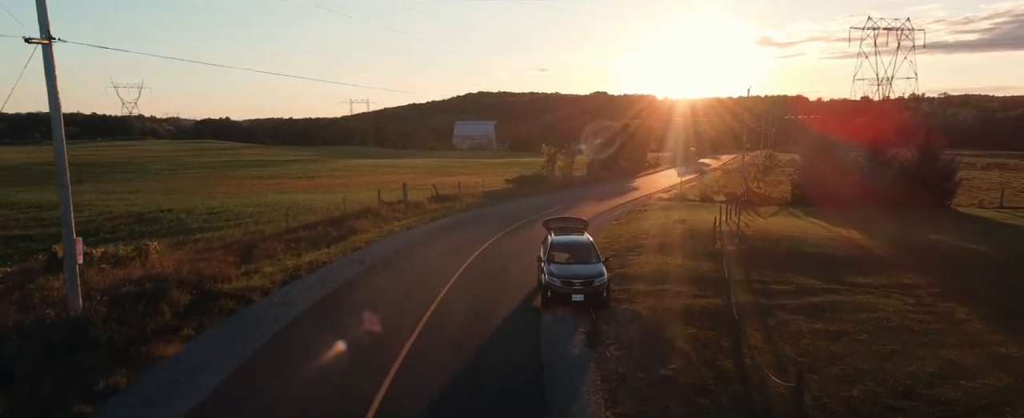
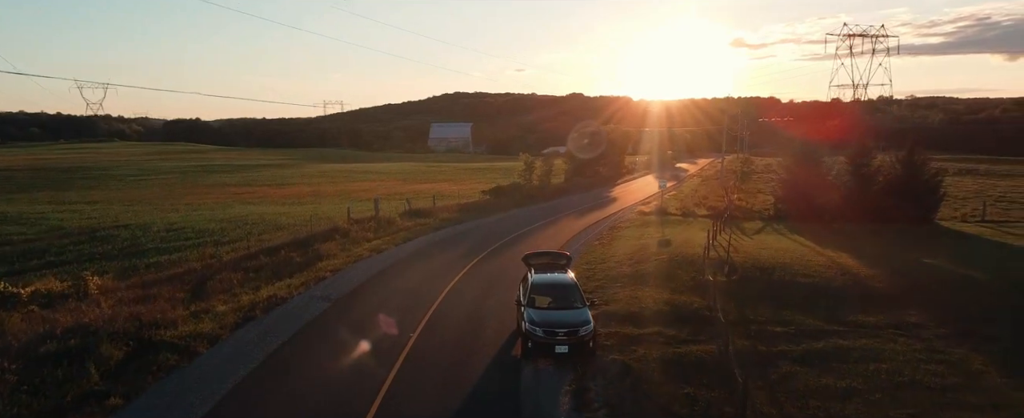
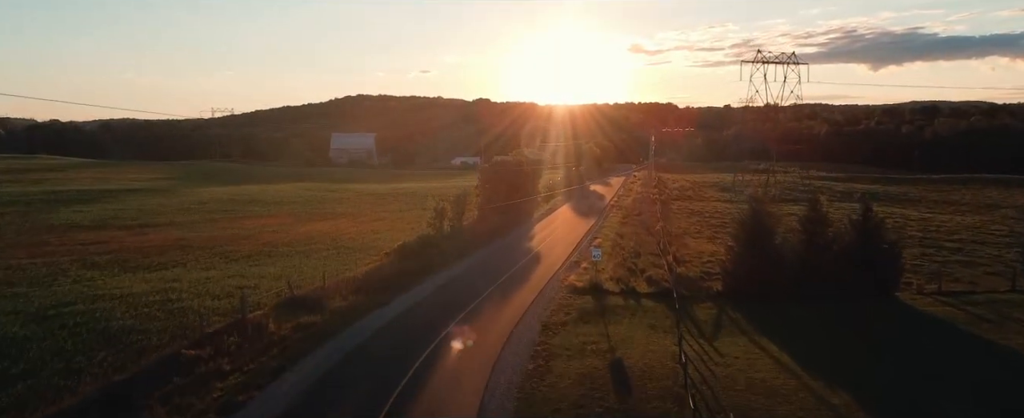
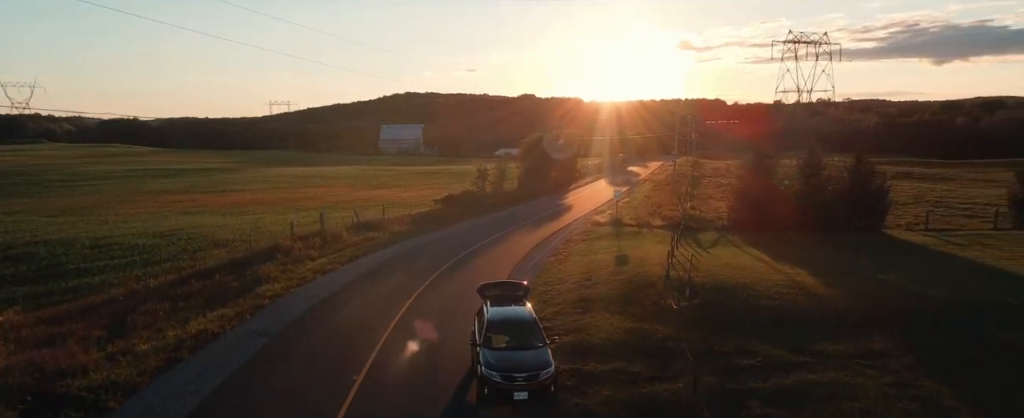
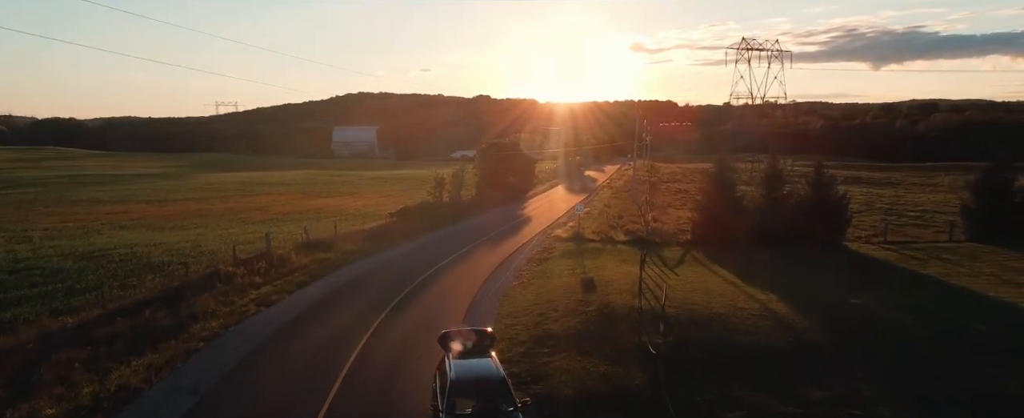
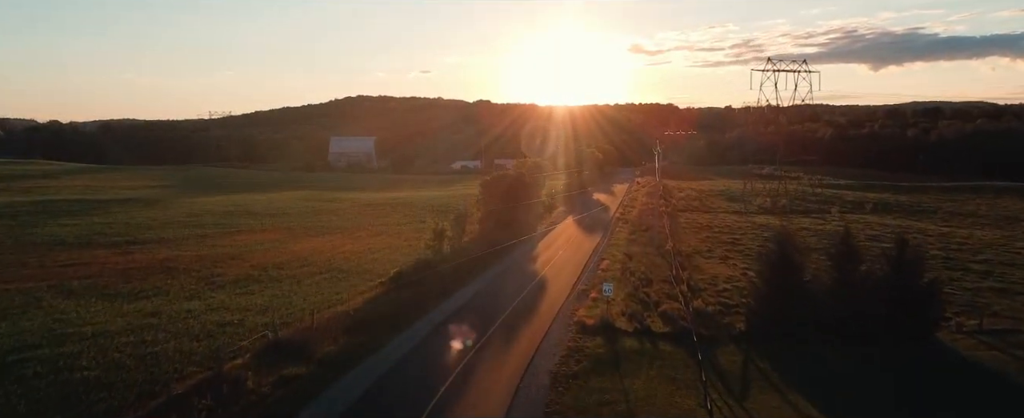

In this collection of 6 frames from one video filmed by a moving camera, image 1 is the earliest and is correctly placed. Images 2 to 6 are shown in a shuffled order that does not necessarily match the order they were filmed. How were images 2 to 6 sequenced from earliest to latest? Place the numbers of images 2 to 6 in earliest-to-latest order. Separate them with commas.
2, 4, 5, 3, 6
